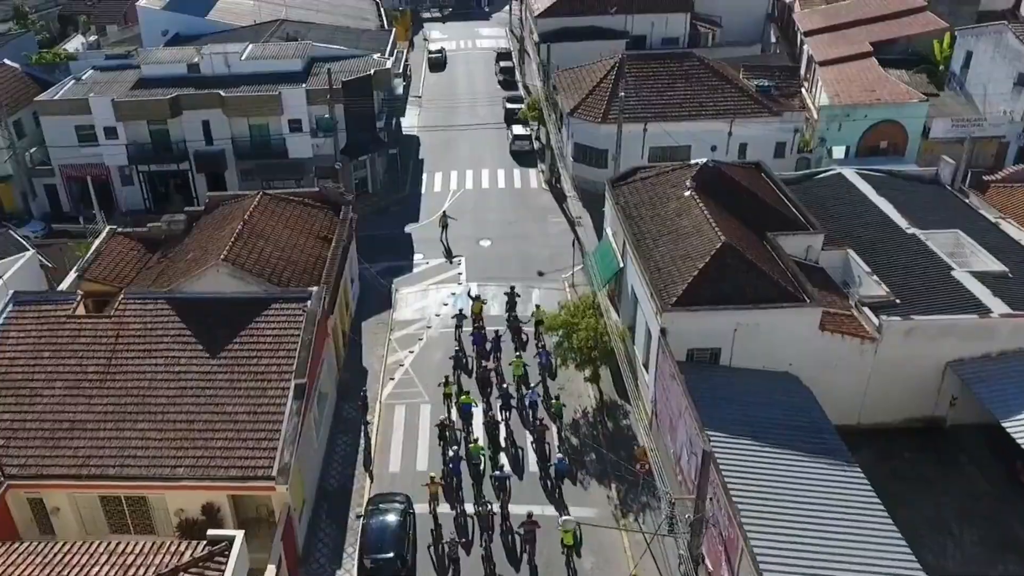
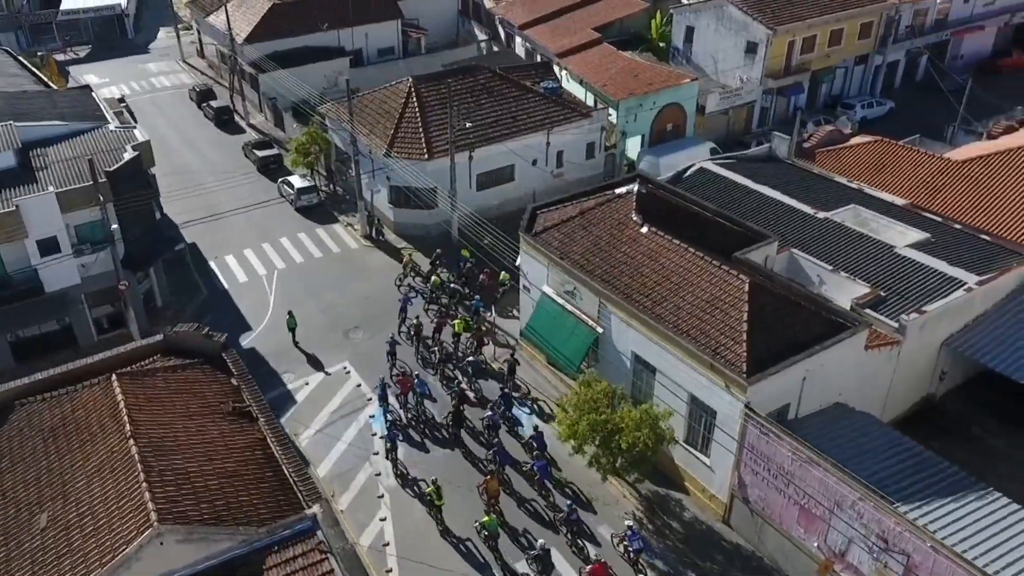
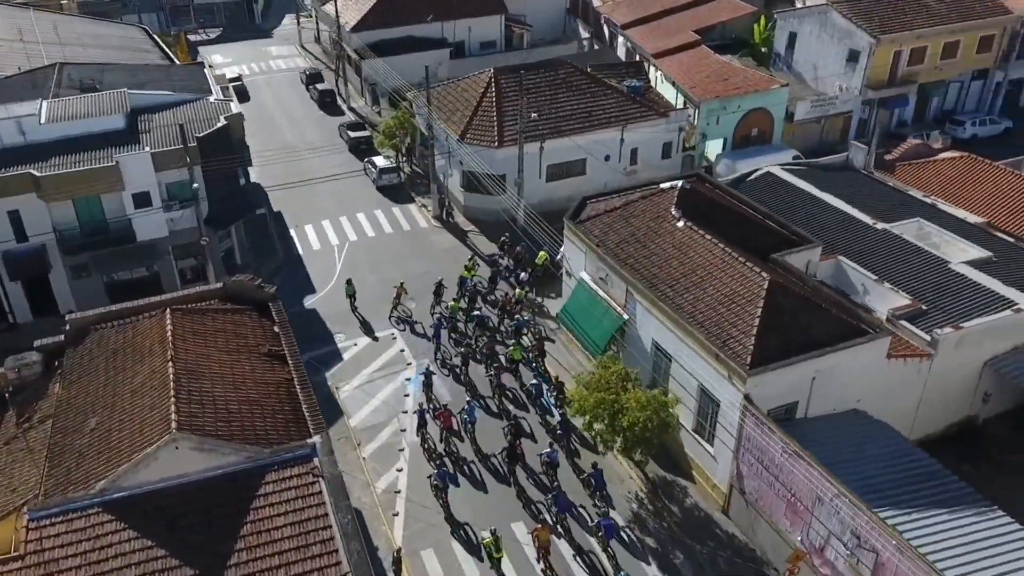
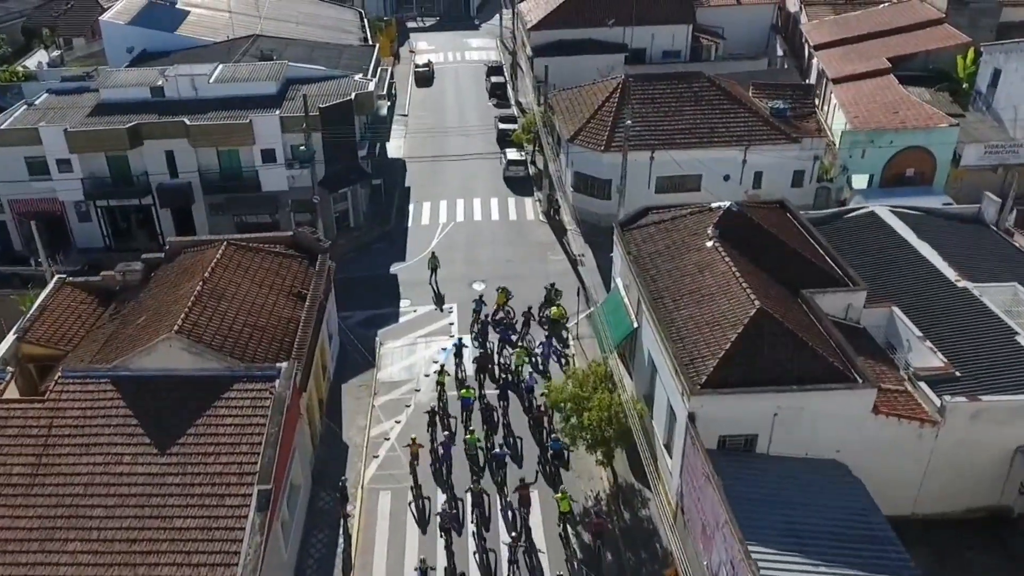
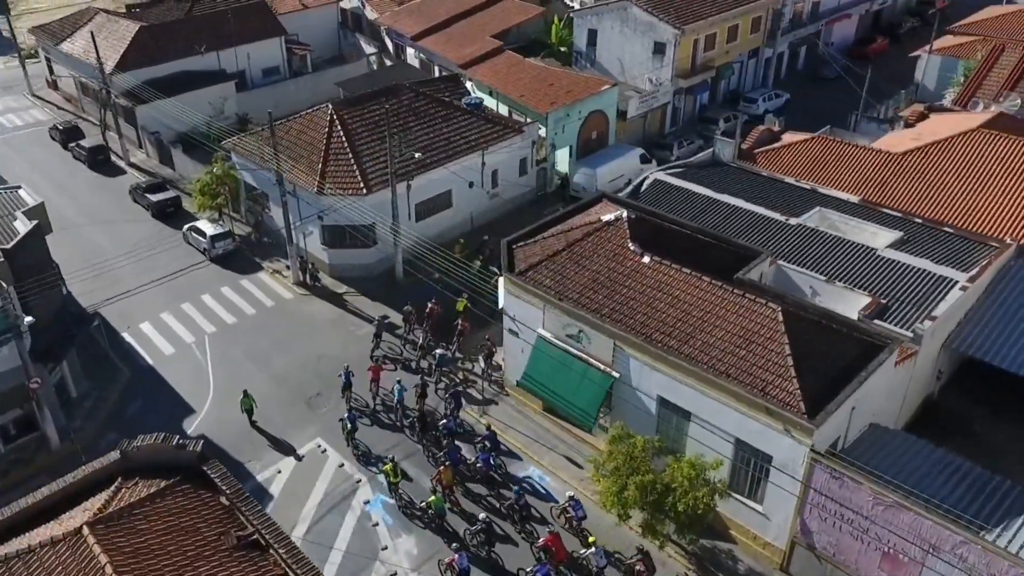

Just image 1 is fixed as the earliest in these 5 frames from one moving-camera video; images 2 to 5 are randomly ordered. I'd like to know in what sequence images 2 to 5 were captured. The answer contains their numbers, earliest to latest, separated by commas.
4, 3, 2, 5
